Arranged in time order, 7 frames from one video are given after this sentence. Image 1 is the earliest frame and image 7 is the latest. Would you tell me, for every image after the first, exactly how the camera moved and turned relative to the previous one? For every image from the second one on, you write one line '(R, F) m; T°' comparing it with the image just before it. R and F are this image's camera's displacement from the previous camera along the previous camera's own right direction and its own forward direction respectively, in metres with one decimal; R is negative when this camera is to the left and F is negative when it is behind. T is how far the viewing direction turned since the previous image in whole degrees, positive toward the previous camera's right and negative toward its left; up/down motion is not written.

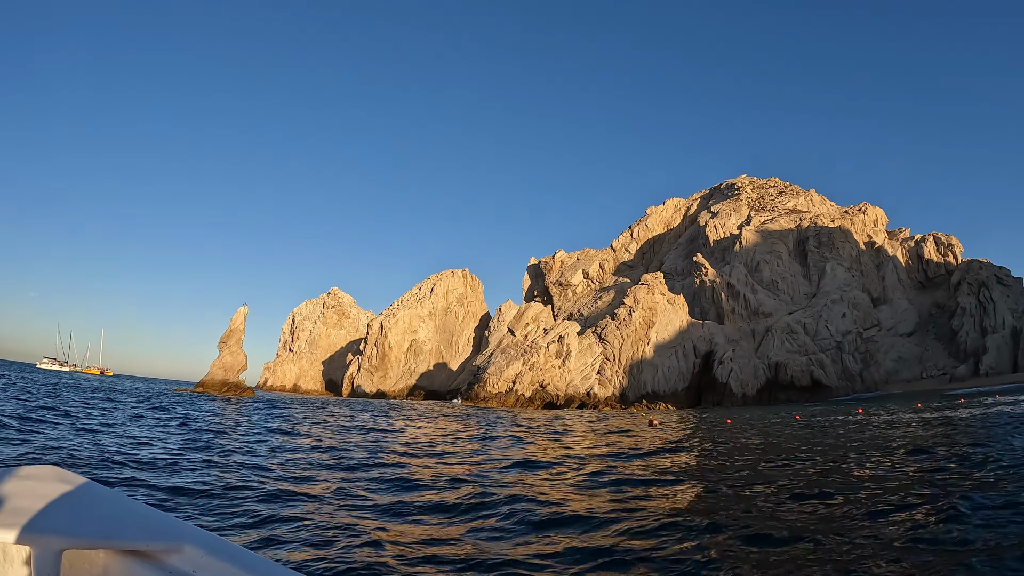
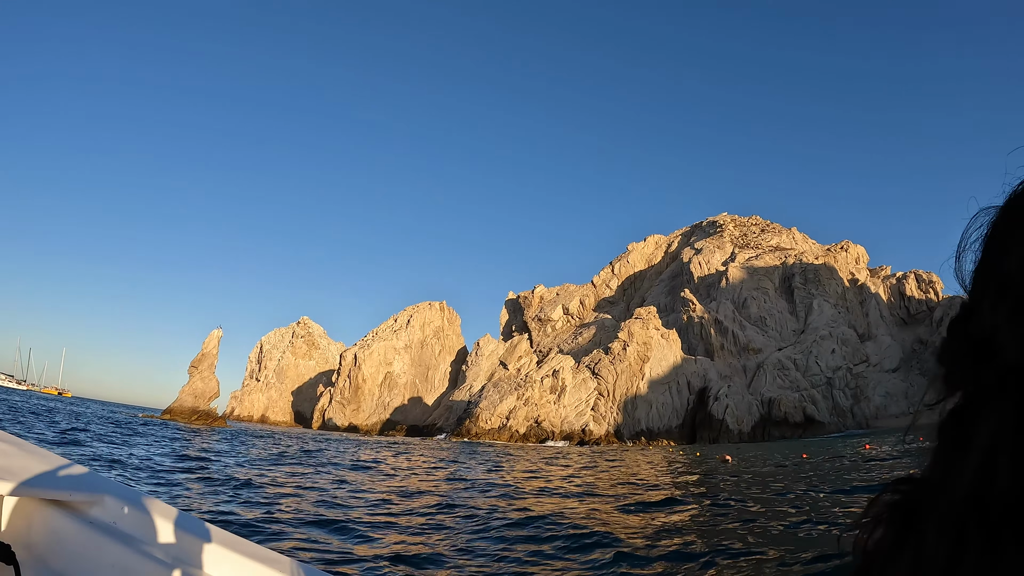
(-2.0, +1.5) m; +5°
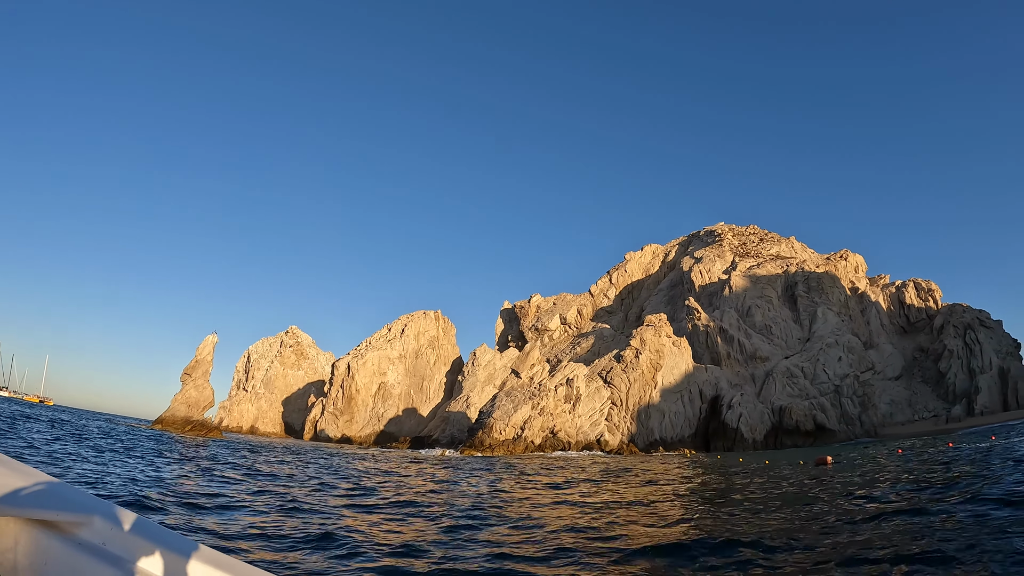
(-2.5, +1.3) m; +4°
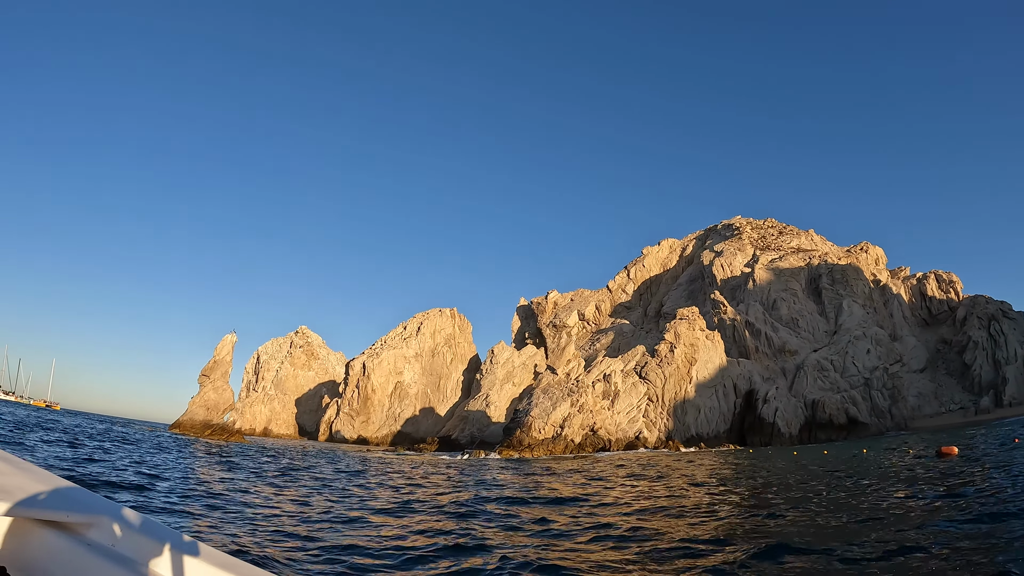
(-2.8, +0.9) m; +2°
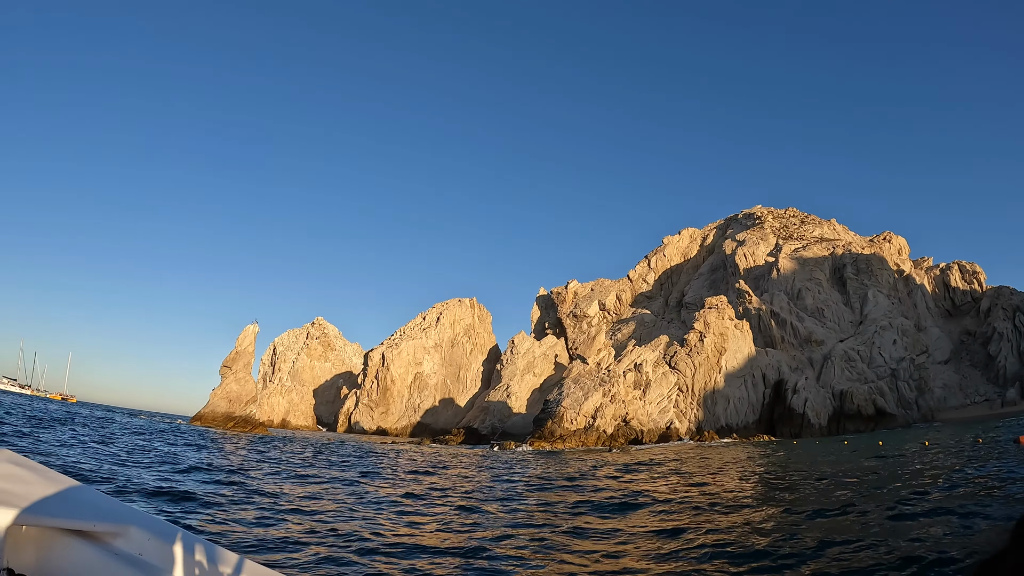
(-1.8, +0.4) m; +1°
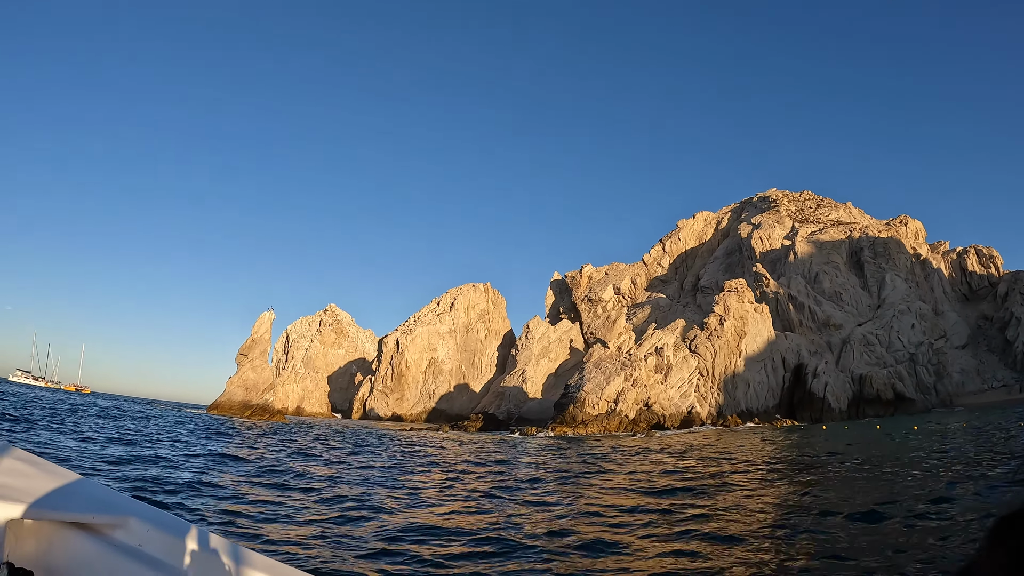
(-1.3, +0.3) m; 0°
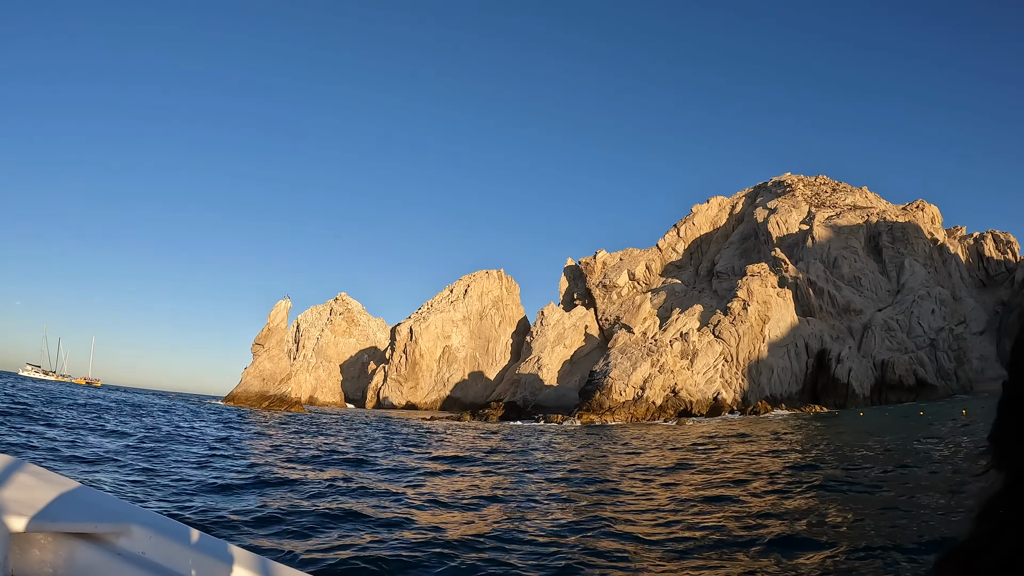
(-1.8, +0.6) m; +1°
